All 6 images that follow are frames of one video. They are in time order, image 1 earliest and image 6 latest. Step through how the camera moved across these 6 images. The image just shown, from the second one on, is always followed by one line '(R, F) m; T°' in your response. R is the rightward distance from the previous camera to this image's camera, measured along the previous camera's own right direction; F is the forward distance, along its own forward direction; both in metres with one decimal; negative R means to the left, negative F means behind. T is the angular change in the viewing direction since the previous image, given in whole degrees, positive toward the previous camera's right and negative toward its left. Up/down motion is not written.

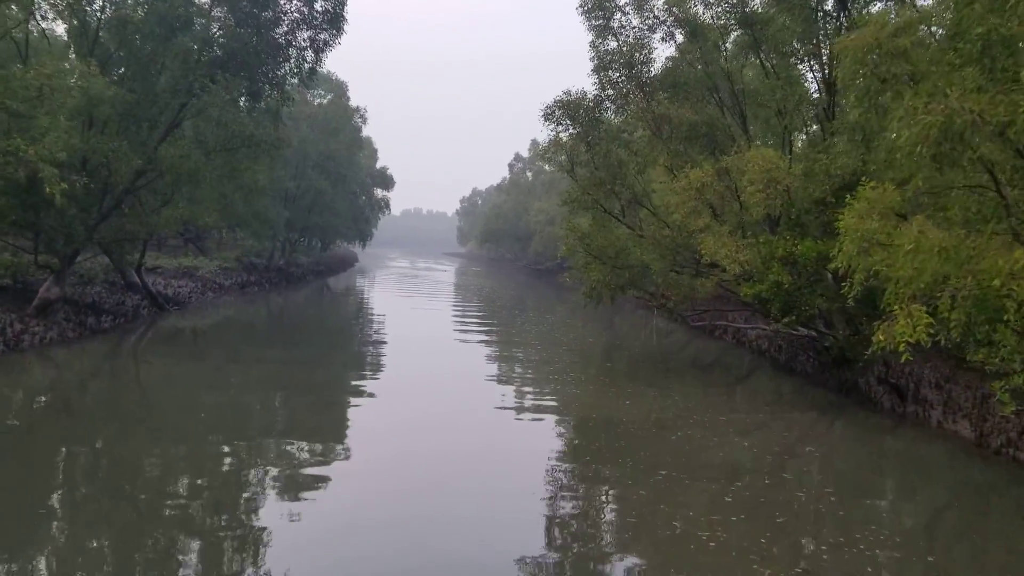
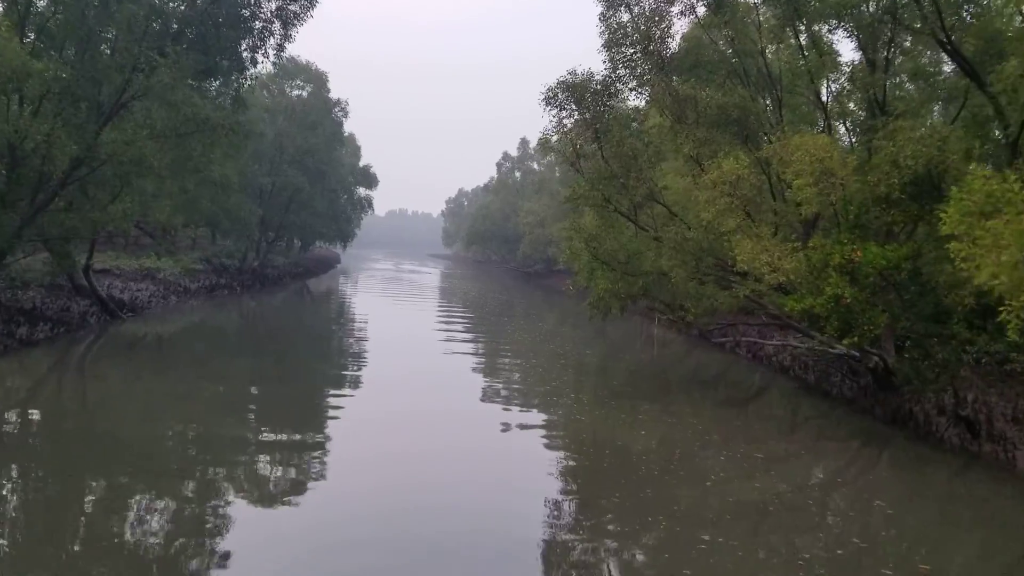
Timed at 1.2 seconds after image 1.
(-0.2, +2.3) m; +1°
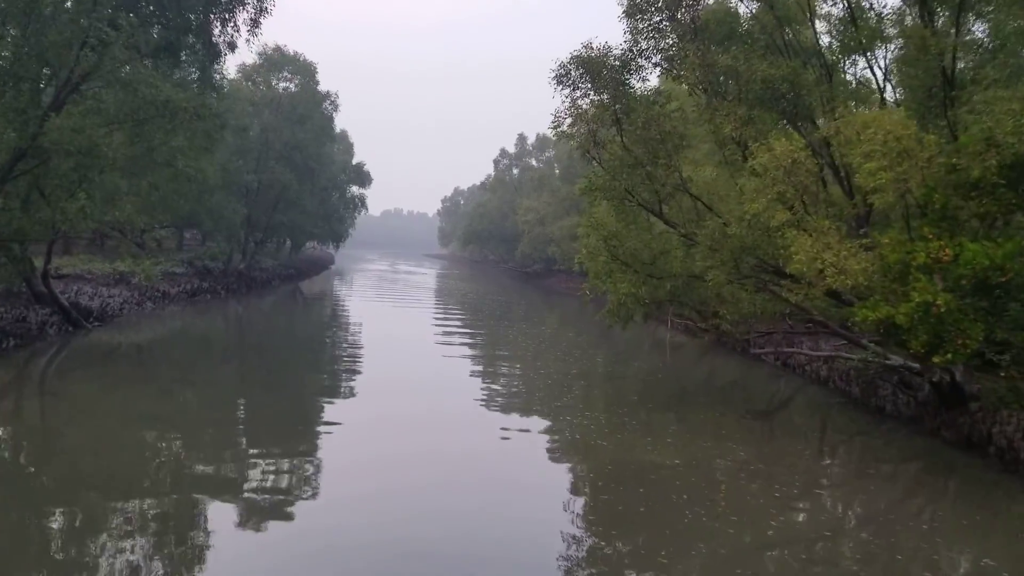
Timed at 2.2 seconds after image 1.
(-0.2, +1.9) m; 0°
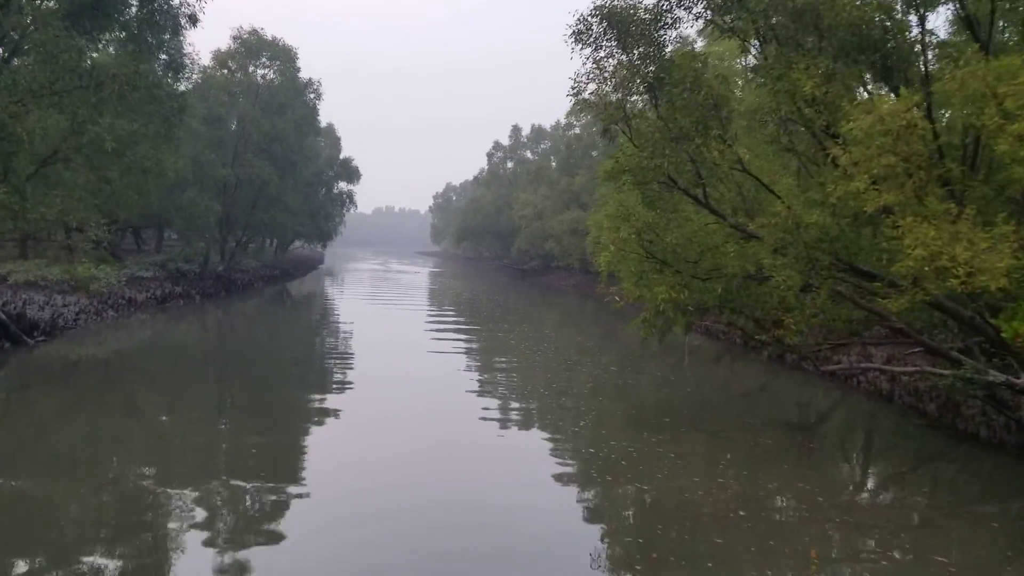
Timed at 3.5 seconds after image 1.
(-0.2, +2.5) m; 0°
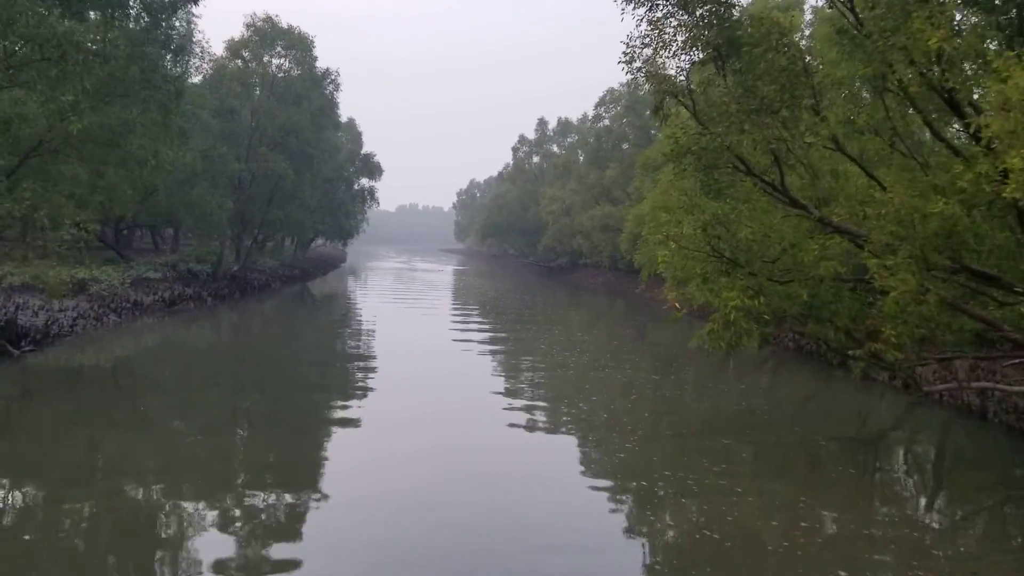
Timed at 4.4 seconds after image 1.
(-0.2, +1.7) m; -2°
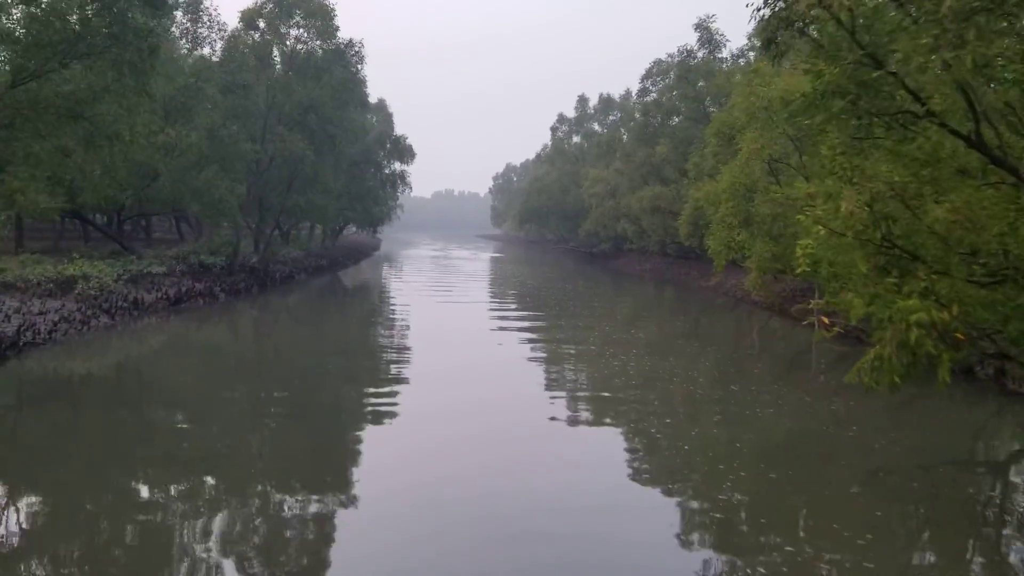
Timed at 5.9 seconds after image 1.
(-0.2, +2.9) m; -2°
